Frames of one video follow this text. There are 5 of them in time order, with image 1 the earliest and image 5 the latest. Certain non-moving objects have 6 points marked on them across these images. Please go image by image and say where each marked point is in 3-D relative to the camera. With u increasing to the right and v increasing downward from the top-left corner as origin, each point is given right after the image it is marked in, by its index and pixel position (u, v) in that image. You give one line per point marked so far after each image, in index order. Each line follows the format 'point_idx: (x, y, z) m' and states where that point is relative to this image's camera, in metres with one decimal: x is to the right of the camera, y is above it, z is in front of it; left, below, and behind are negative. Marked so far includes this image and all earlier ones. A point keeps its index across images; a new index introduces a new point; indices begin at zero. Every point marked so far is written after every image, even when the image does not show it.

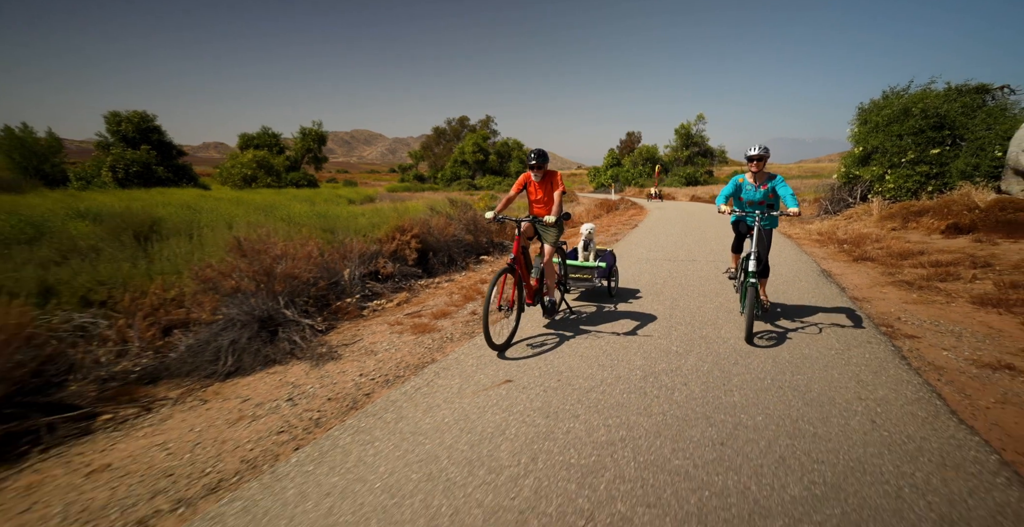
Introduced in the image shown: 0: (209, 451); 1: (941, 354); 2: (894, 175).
0: (-2.2, -1.4, +3.4) m
1: (+4.2, -0.9, +4.4) m
2: (+9.9, +2.3, +12.0) m
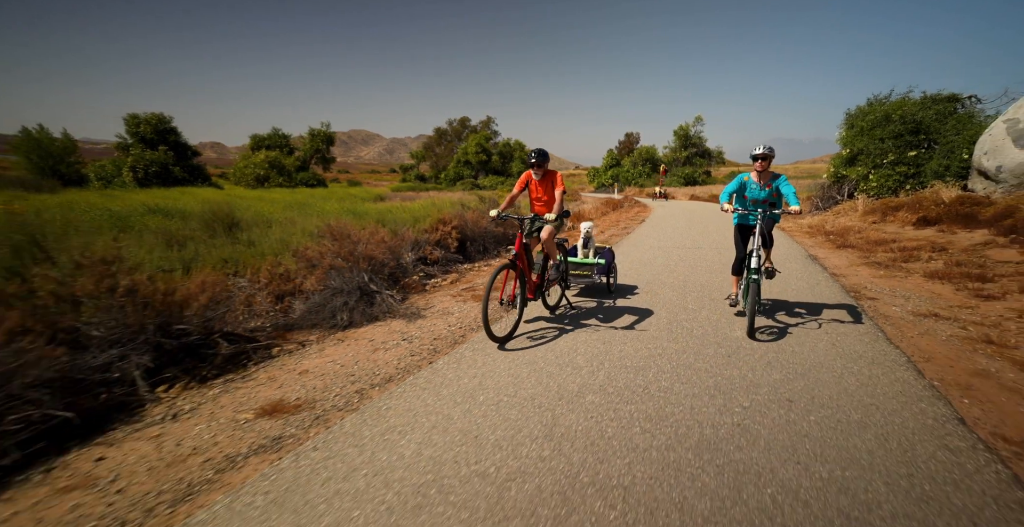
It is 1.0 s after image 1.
0: (-1.5, -1.1, +4.8) m
1: (+4.9, -0.6, +5.9) m
2: (+10.6, +2.6, +13.5) m
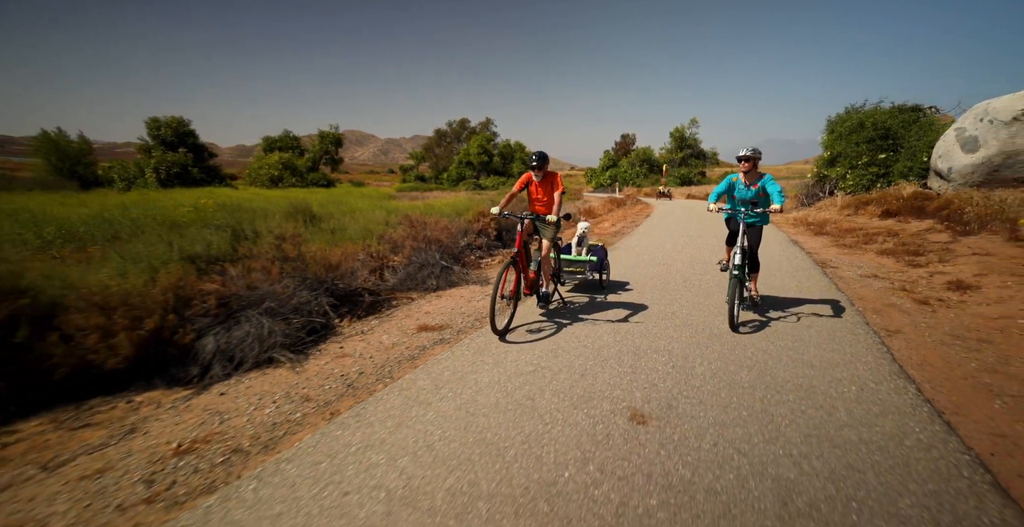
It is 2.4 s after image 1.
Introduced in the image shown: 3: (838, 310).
0: (-0.6, -0.7, +6.8) m
1: (+5.8, -0.2, +8.0) m
2: (+11.5, +3.0, +15.5) m
3: (+4.1, -0.6, +5.7) m
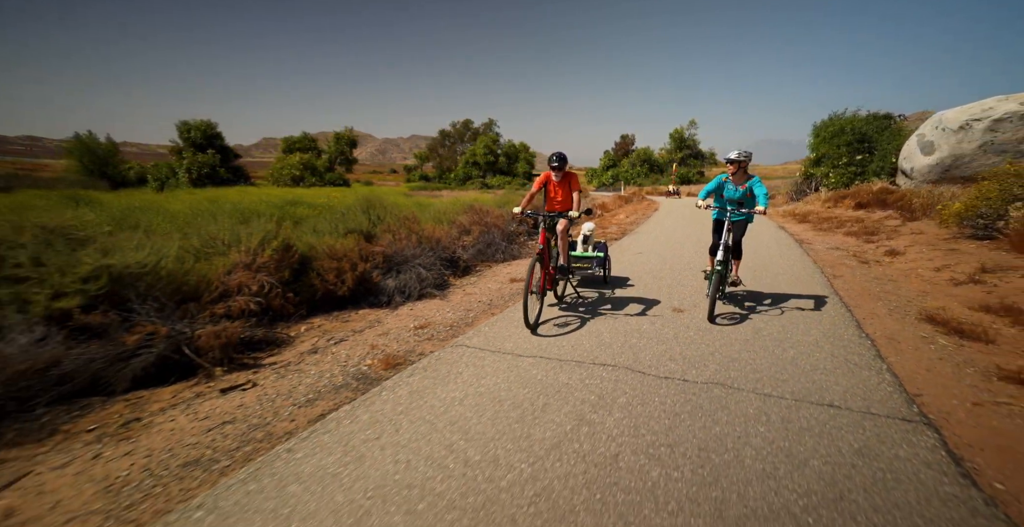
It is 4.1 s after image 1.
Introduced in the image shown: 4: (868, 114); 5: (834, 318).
0: (+0.5, -0.2, +9.2) m
1: (+6.9, +0.3, +10.4) m
2: (+12.6, +3.5, +18.0) m
3: (+5.2, -0.1, +8.2) m
4: (+14.0, +5.8, +18.1) m
5: (+3.6, -0.6, +5.2) m
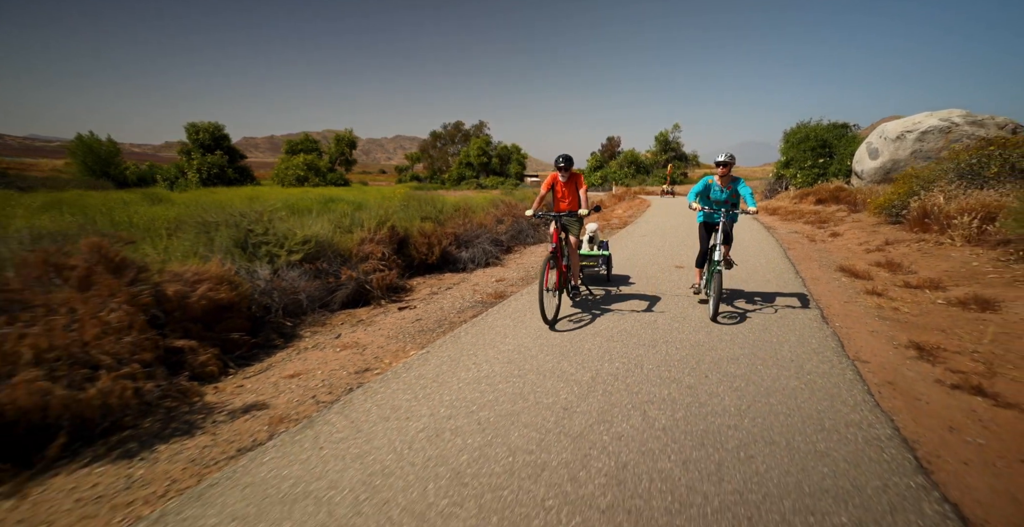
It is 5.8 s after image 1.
0: (+1.3, +0.3, +11.7) m
1: (+7.6, +0.8, +13.0) m
2: (+13.1, +4.0, +20.8) m
3: (+6.0, +0.4, +10.8) m
4: (+14.4, +6.3, +21.0) m
5: (+4.5, -0.1, +7.7) m
